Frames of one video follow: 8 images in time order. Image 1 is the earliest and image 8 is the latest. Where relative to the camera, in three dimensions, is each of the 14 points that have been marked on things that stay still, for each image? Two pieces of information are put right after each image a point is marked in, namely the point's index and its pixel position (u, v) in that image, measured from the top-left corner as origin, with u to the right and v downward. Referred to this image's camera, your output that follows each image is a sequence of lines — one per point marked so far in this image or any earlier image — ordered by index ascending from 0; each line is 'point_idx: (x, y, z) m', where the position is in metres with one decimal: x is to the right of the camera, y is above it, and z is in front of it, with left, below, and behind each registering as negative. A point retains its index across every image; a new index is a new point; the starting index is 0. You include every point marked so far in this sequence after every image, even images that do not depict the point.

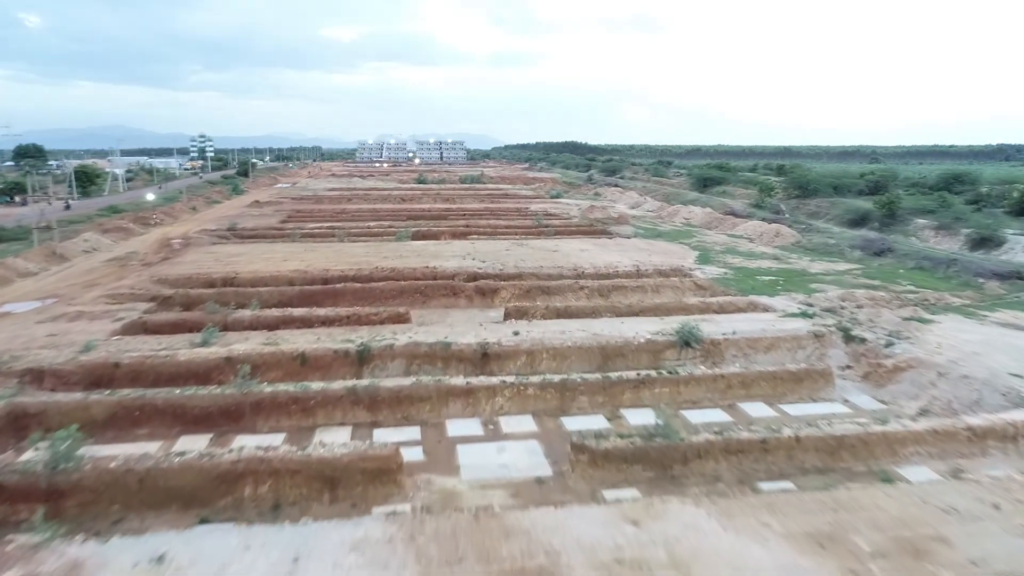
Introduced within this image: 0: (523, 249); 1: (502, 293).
0: (+0.2, +0.9, +15.9) m
1: (-0.2, -0.1, +12.5) m
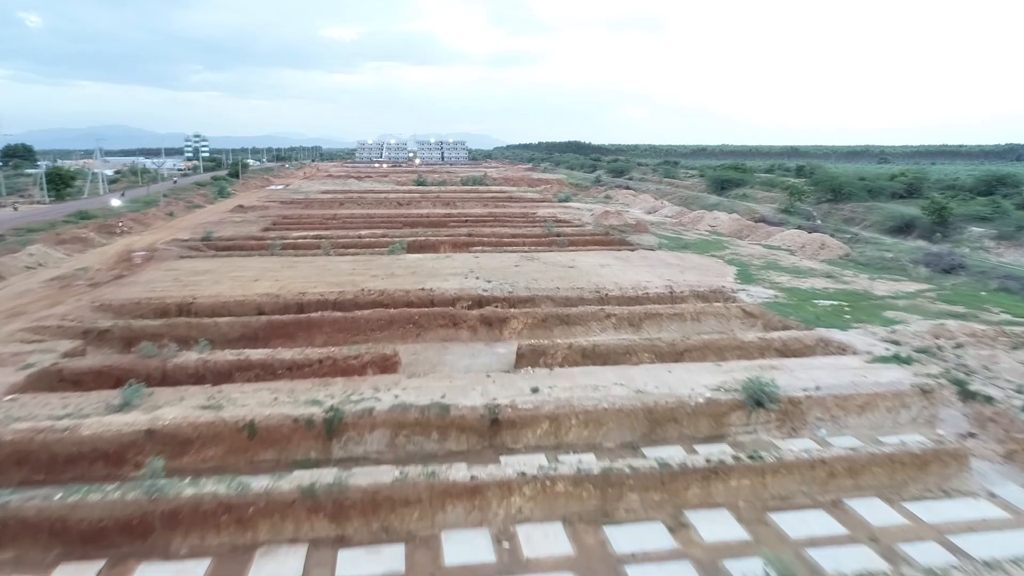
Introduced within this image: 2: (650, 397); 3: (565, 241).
0: (+0.4, +0.4, +13.8) m
1: (0.0, -0.5, +10.4) m
2: (+1.3, -1.1, +7.0) m
3: (+1.3, +1.1, +17.8) m
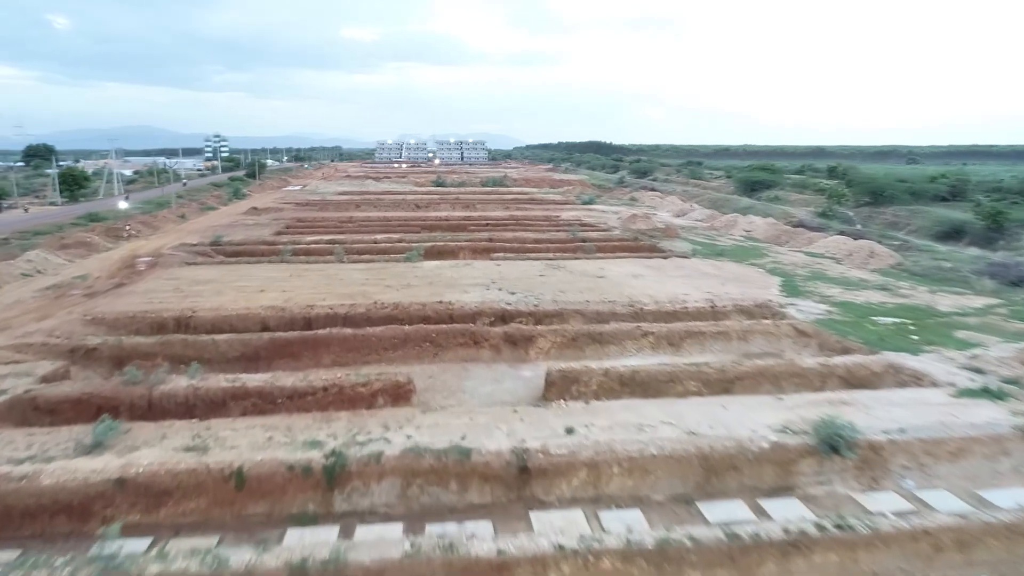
0: (+0.9, +0.2, +12.8) m
1: (+0.4, -0.7, +9.4) m
2: (+1.6, -1.3, +6.0) m
3: (+1.9, +0.9, +16.8) m
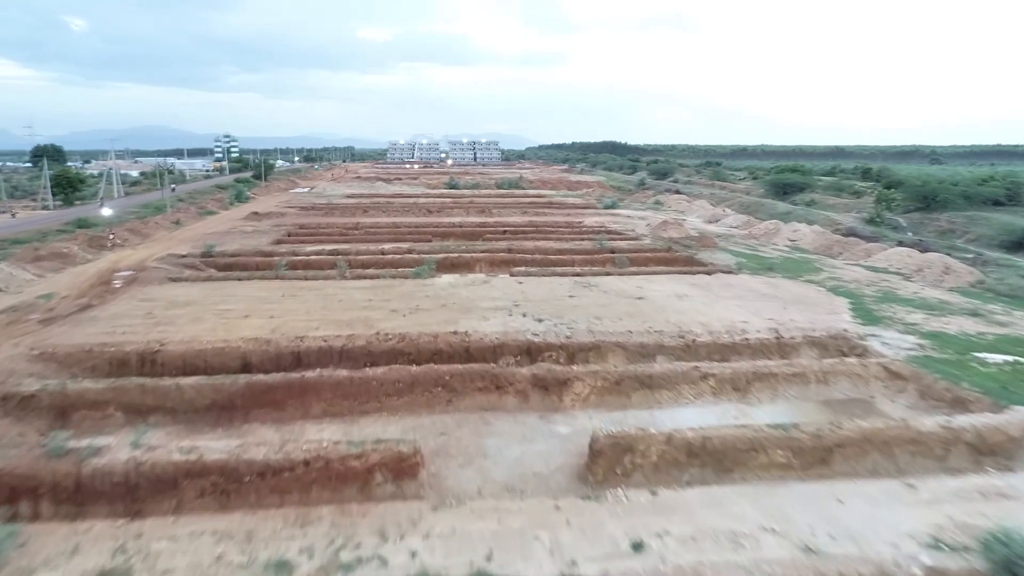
0: (+1.3, -0.1, +11.1) m
1: (+0.7, -1.1, +7.7) m
2: (+1.9, -1.6, +4.3) m
3: (+2.3, +0.5, +15.1) m
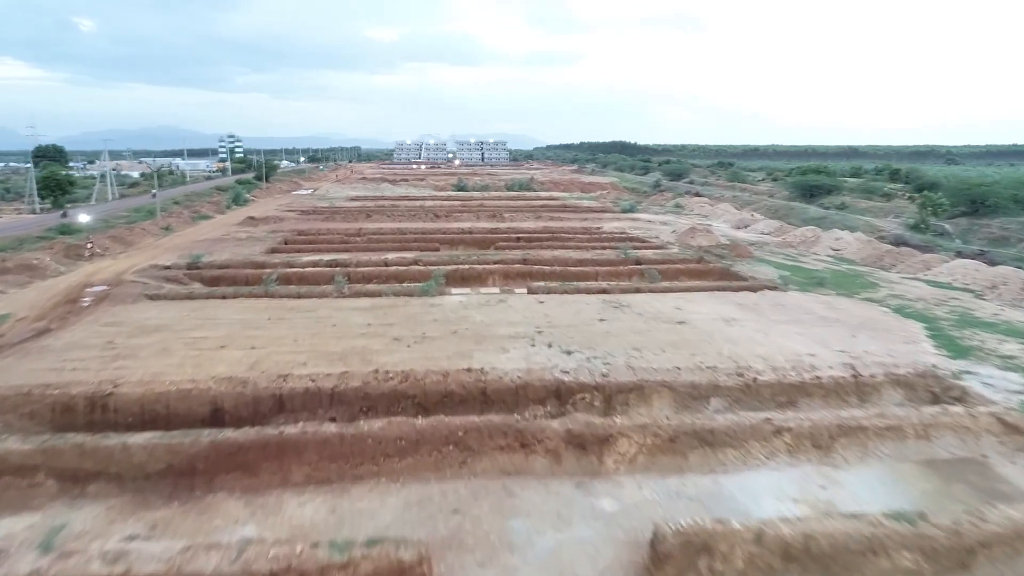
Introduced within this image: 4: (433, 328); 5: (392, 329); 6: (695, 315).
0: (+1.5, -0.4, +9.6) m
1: (+0.9, -1.4, +6.2) m
2: (+2.1, -1.9, +2.8) m
3: (+2.7, +0.2, +13.6) m
4: (-1.0, -0.5, +9.1) m
5: (-1.5, -0.5, +9.1) m
6: (+2.5, -0.4, +9.8) m
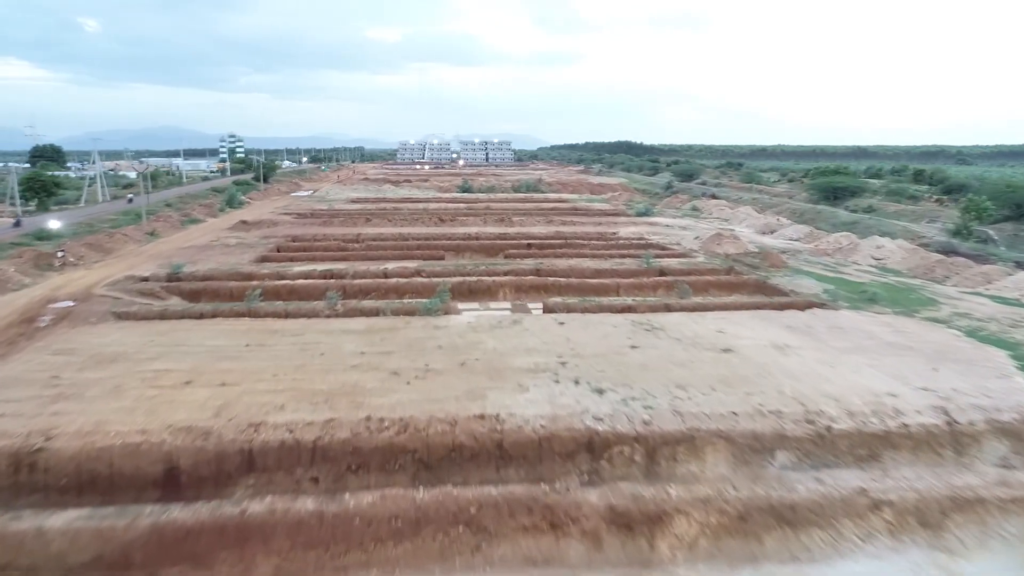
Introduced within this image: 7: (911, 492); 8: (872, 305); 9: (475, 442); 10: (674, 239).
0: (+1.7, -0.7, +8.2) m
1: (+1.1, -1.6, +4.9) m
2: (+2.3, -2.2, +1.4) m
3: (+2.9, 0.0, +12.2) m
4: (-0.8, -0.8, +7.8) m
5: (-1.3, -0.8, +7.8) m
6: (+2.7, -0.6, +8.4) m
7: (+2.9, -1.5, +5.2) m
8: (+5.4, -0.2, +10.8) m
9: (-0.3, -1.2, +5.9) m
10: (+4.1, +1.3, +18.1) m
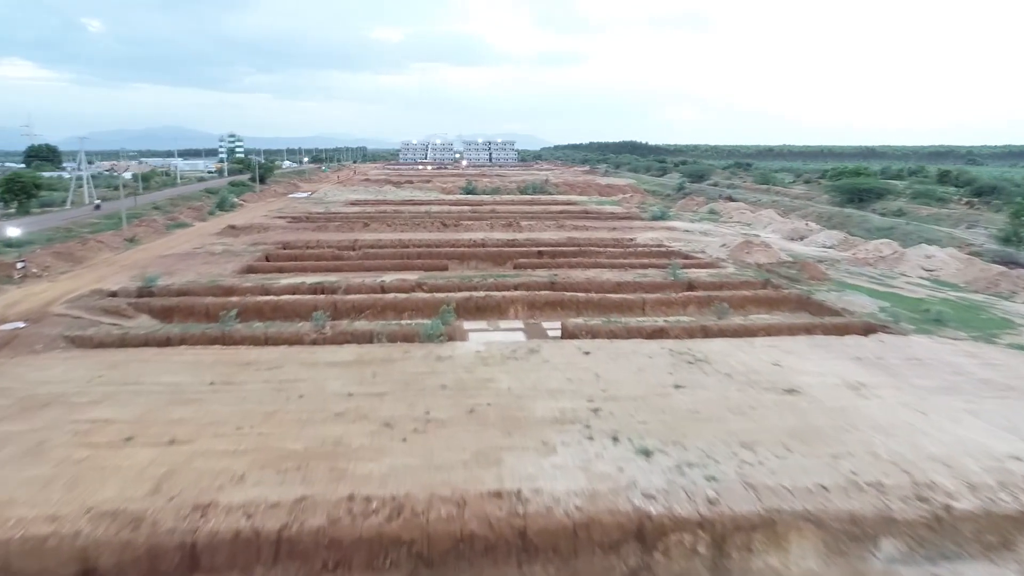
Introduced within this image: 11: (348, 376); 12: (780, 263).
0: (+1.9, -0.9, +6.8) m
1: (+1.3, -1.9, +3.5) m
2: (+2.4, -2.4, 0.0) m
3: (+3.1, -0.3, +10.8) m
4: (-0.6, -1.0, +6.4) m
5: (-1.2, -1.0, +6.4) m
6: (+2.9, -0.9, +7.0) m
7: (+3.1, -1.7, +3.8) m
8: (+5.6, -0.5, +9.3) m
9: (-0.1, -1.5, +4.5) m
10: (+4.3, +1.0, +16.6) m
11: (-1.6, -0.9, +7.1) m
12: (+5.4, +0.5, +14.3) m
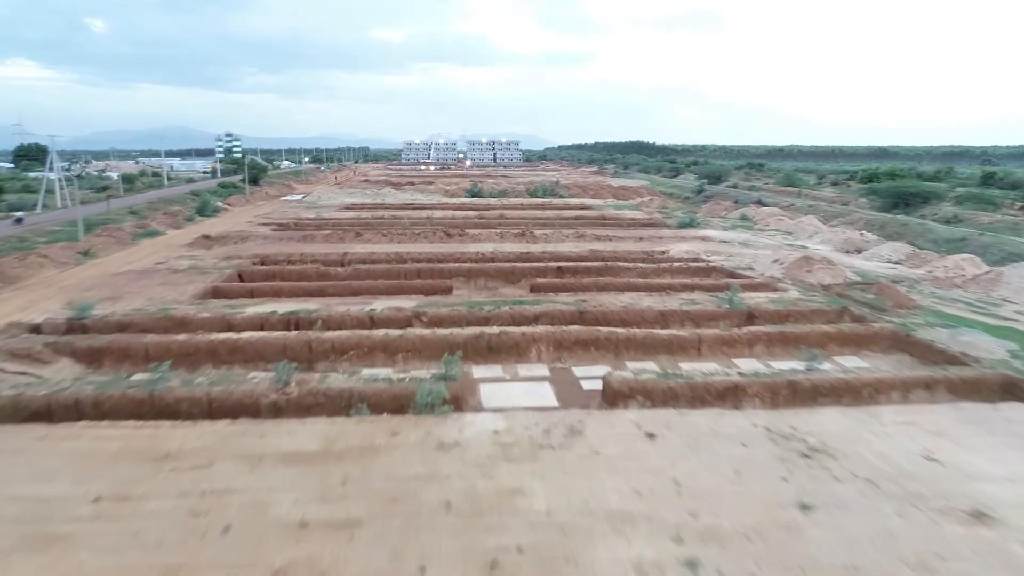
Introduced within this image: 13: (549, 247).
0: (+2.2, -1.3, +4.5) m
1: (+1.5, -2.3, +1.1) m
2: (+2.6, -2.9, -2.3) m
3: (+3.3, -0.7, +8.5) m
4: (-0.4, -1.4, +4.0) m
5: (-0.9, -1.4, +4.1) m
6: (+3.1, -1.3, +4.7) m
7: (+3.3, -2.2, +1.5) m
8: (+5.9, -0.9, +7.0) m
9: (+0.1, -1.9, +2.2) m
10: (+4.6, +0.6, +14.3) m
11: (-1.4, -1.3, +4.8) m
12: (+5.6, +0.1, +11.9) m
13: (+0.8, +0.9, +15.7) m
